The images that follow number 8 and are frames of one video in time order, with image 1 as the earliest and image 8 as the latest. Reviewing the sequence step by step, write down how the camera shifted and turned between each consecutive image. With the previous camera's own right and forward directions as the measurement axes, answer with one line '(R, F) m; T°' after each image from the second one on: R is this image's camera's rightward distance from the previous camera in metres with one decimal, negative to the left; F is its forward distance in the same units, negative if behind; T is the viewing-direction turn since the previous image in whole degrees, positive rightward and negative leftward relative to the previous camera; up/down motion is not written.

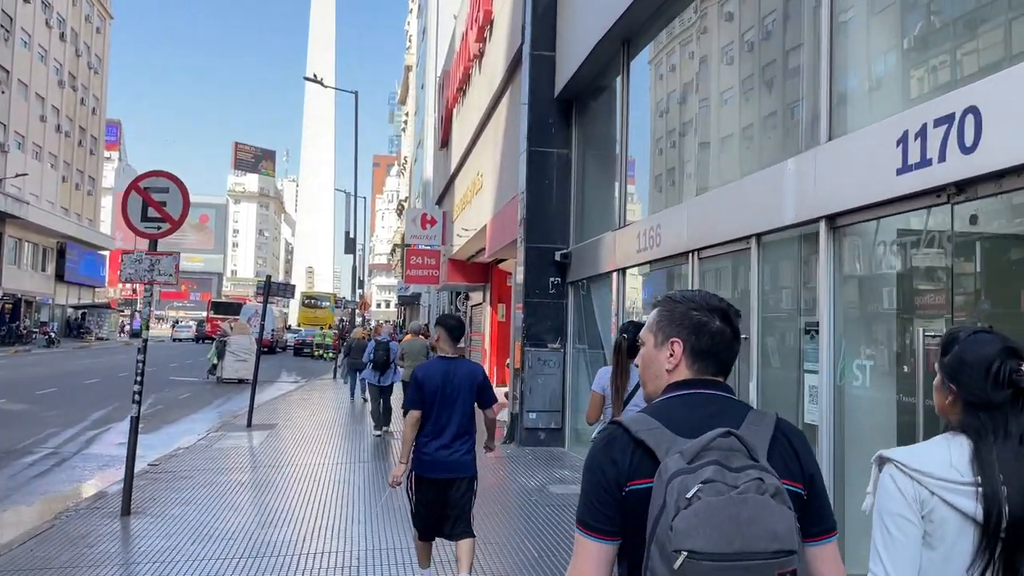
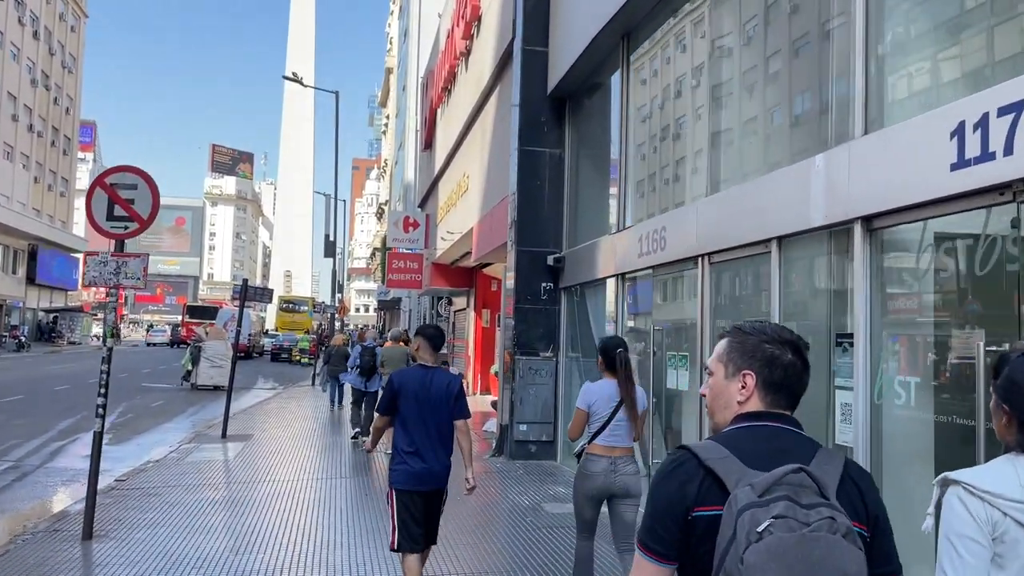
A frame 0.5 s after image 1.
(-0.1, +0.5) m; +1°
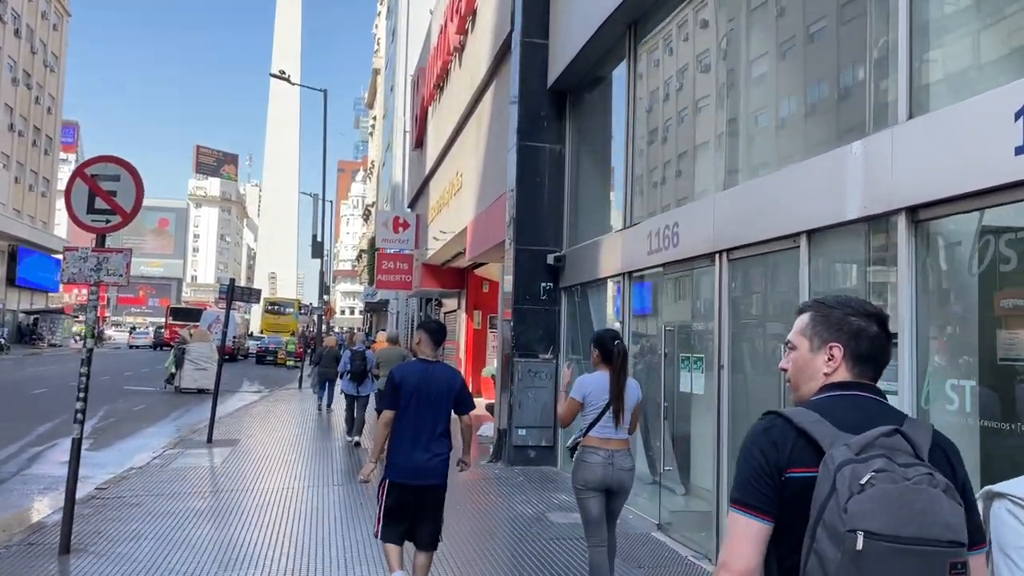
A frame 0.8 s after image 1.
(-0.2, +0.4) m; +1°
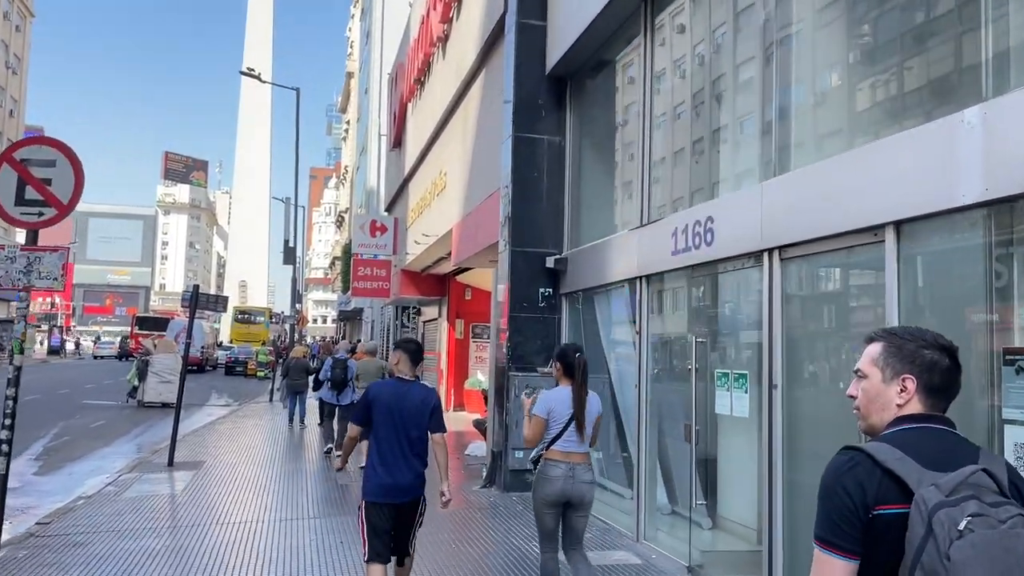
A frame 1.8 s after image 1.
(-0.2, +1.0) m; +2°
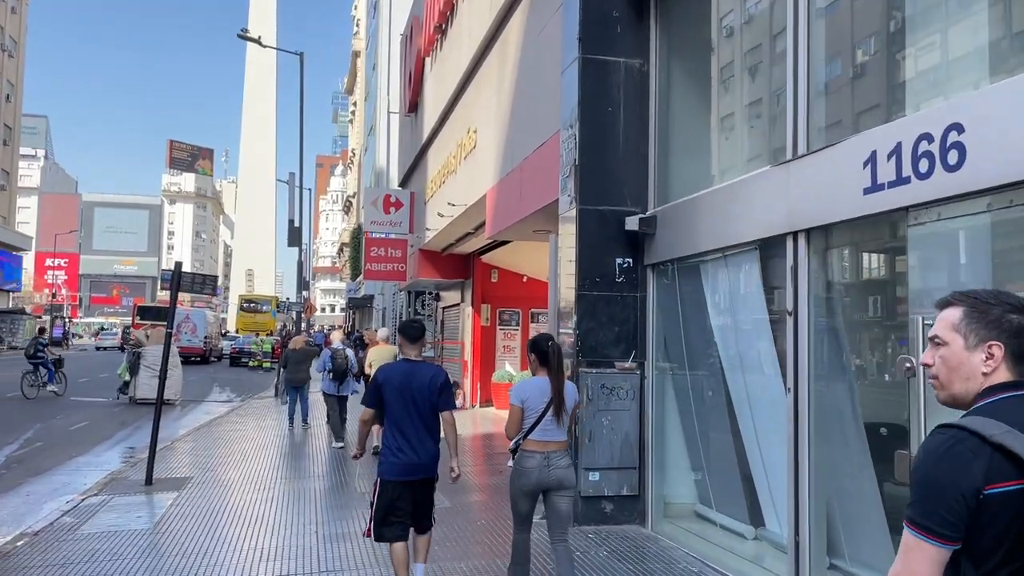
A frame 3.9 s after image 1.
(-0.5, +2.2) m; 0°
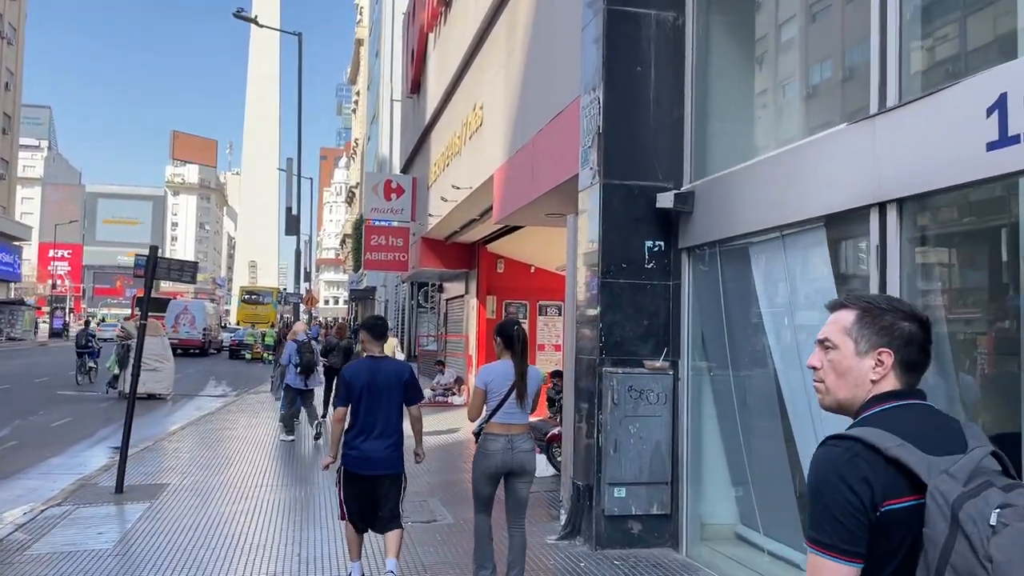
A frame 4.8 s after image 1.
(-0.1, +0.9) m; 0°
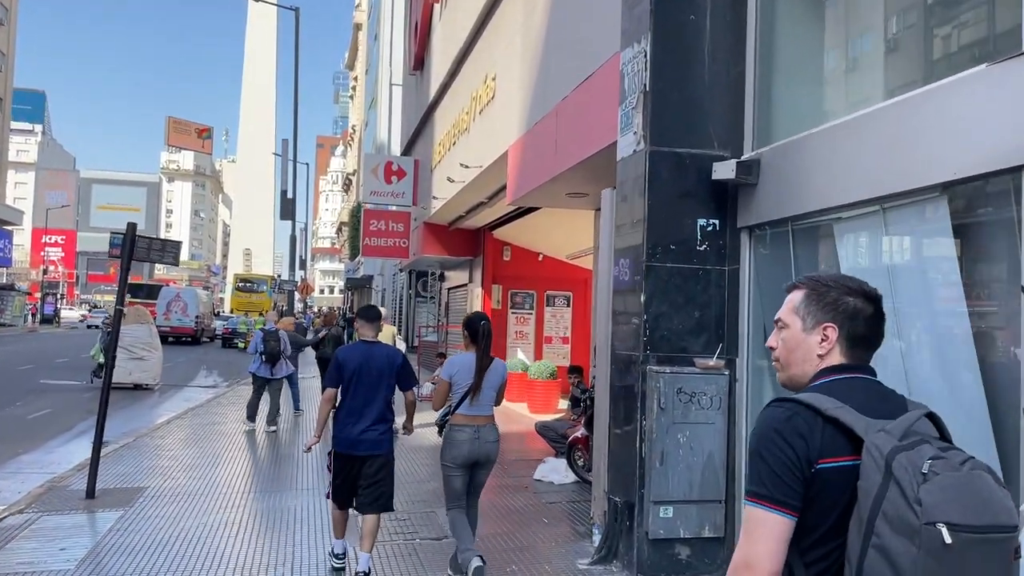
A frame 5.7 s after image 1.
(-0.2, +0.9) m; 0°
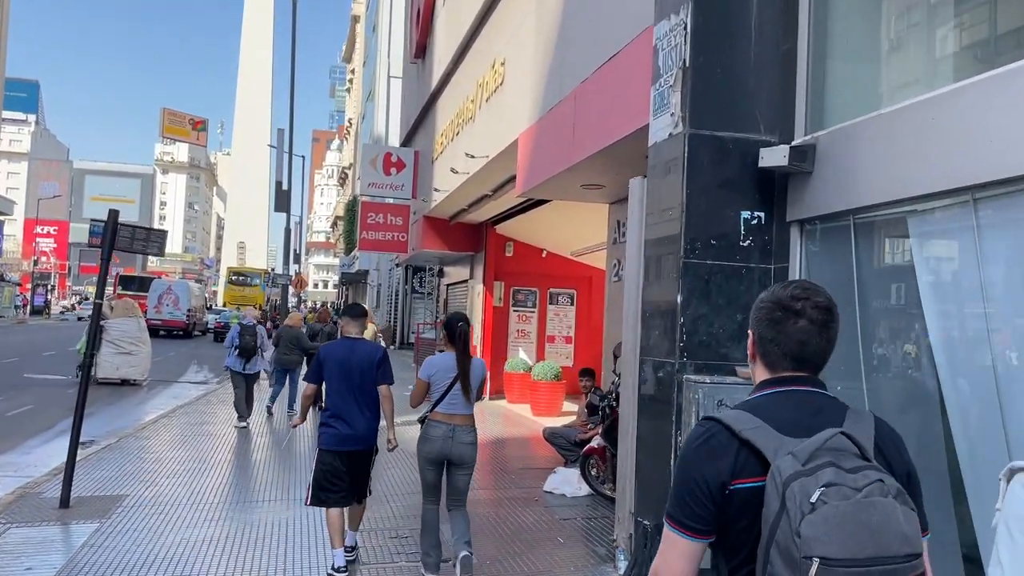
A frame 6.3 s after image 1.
(-0.2, +0.6) m; 0°
